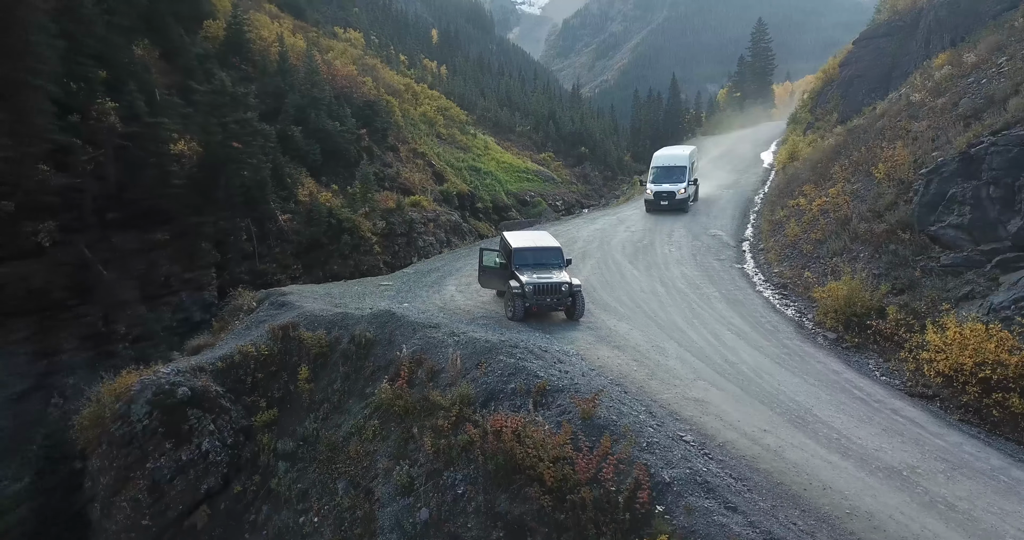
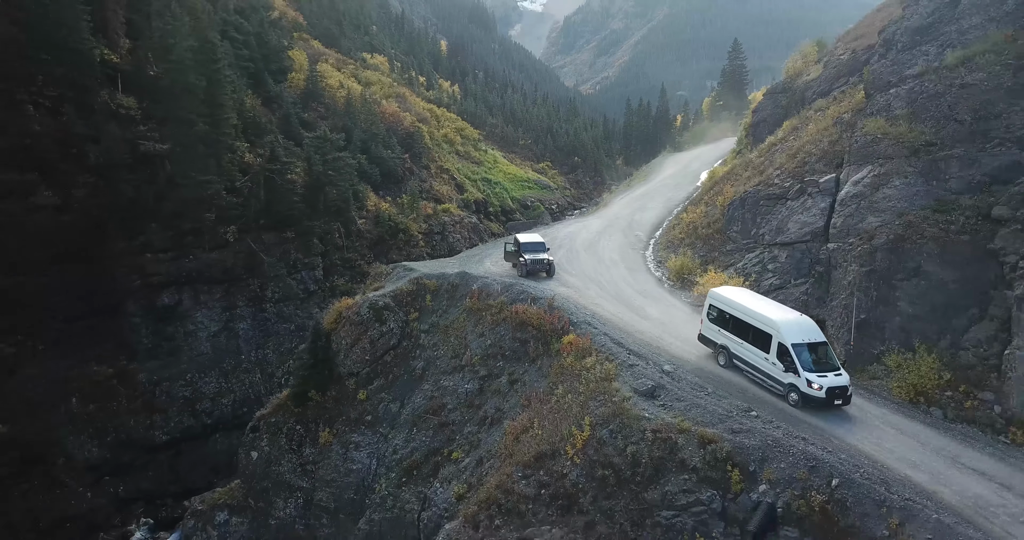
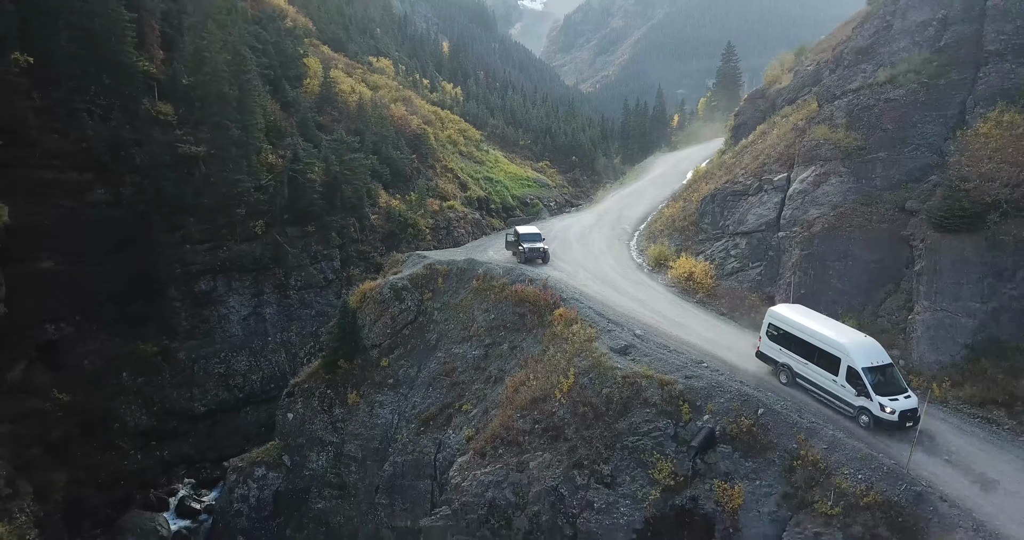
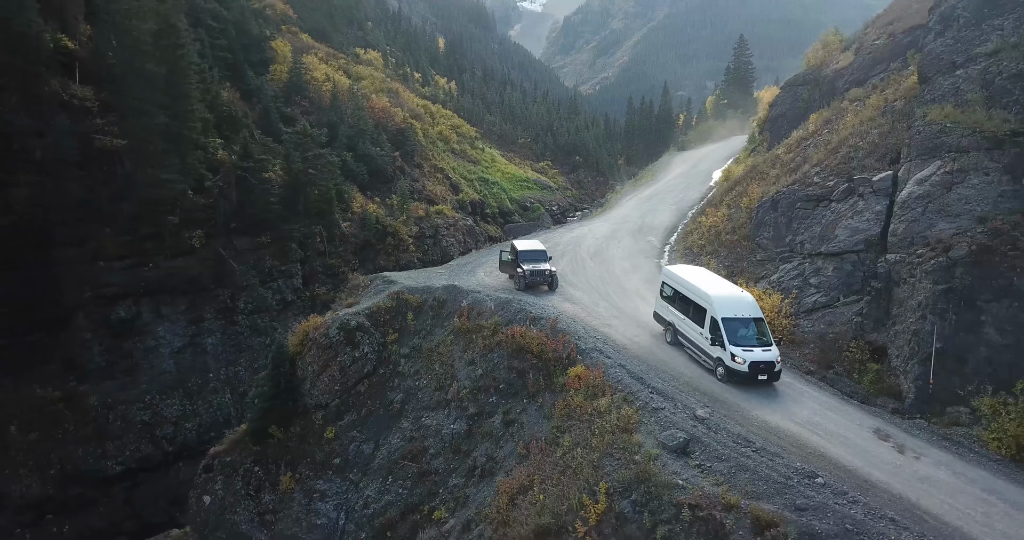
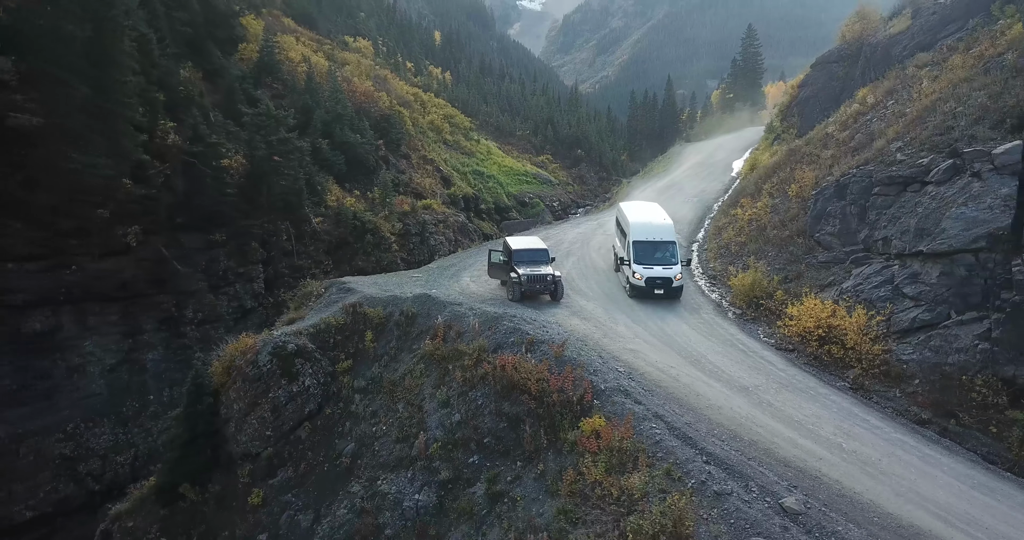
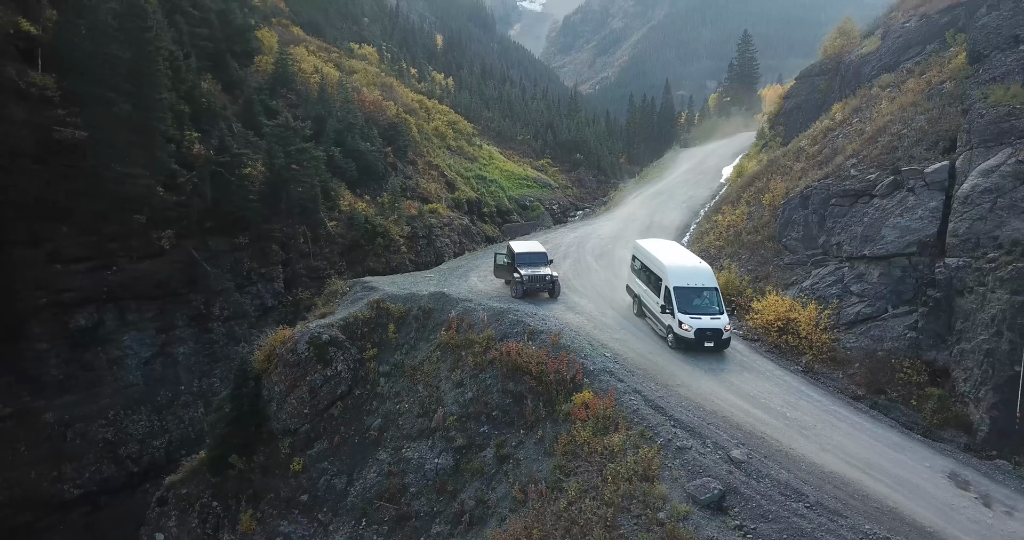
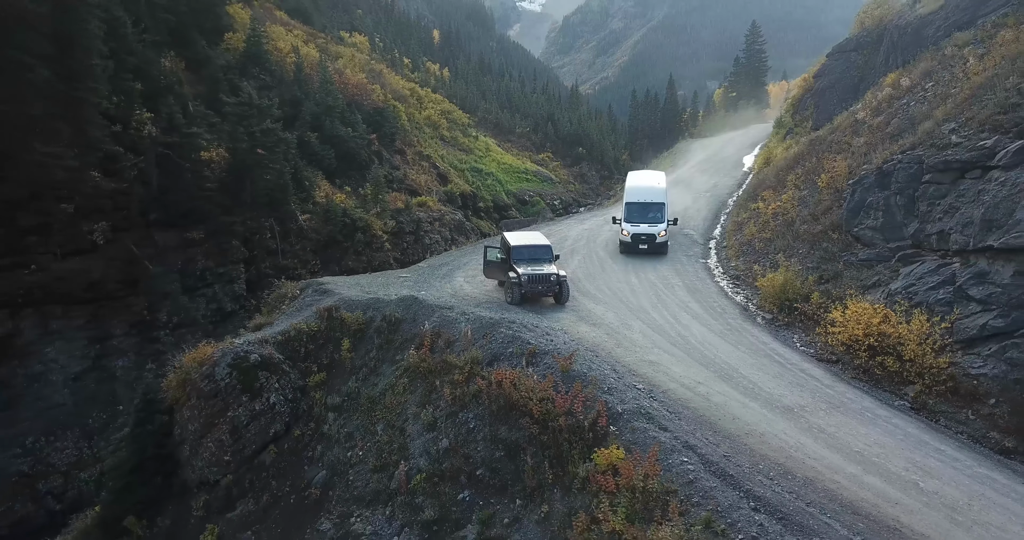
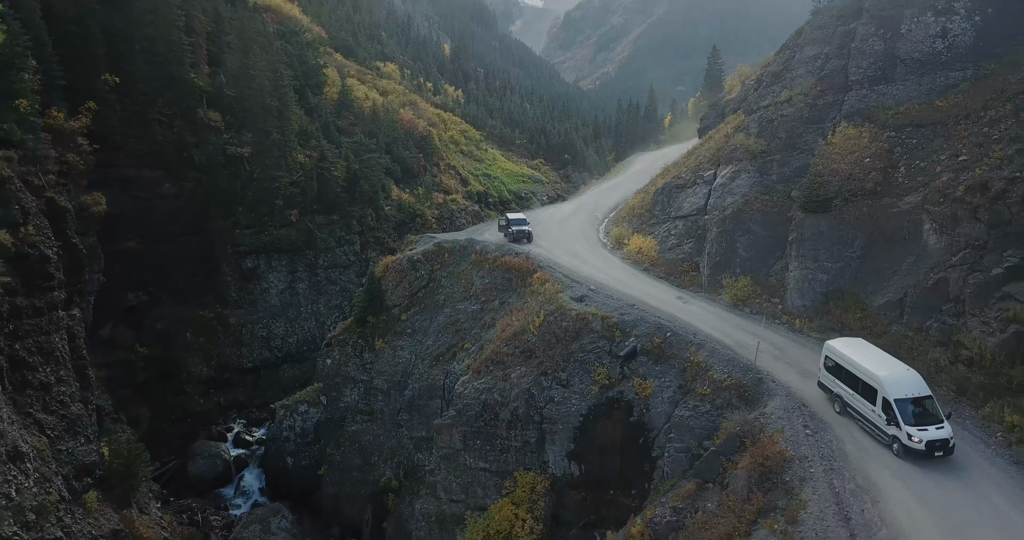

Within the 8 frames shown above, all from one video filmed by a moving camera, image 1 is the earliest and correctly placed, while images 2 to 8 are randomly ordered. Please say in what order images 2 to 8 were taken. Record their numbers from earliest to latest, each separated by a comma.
7, 5, 6, 4, 2, 3, 8
